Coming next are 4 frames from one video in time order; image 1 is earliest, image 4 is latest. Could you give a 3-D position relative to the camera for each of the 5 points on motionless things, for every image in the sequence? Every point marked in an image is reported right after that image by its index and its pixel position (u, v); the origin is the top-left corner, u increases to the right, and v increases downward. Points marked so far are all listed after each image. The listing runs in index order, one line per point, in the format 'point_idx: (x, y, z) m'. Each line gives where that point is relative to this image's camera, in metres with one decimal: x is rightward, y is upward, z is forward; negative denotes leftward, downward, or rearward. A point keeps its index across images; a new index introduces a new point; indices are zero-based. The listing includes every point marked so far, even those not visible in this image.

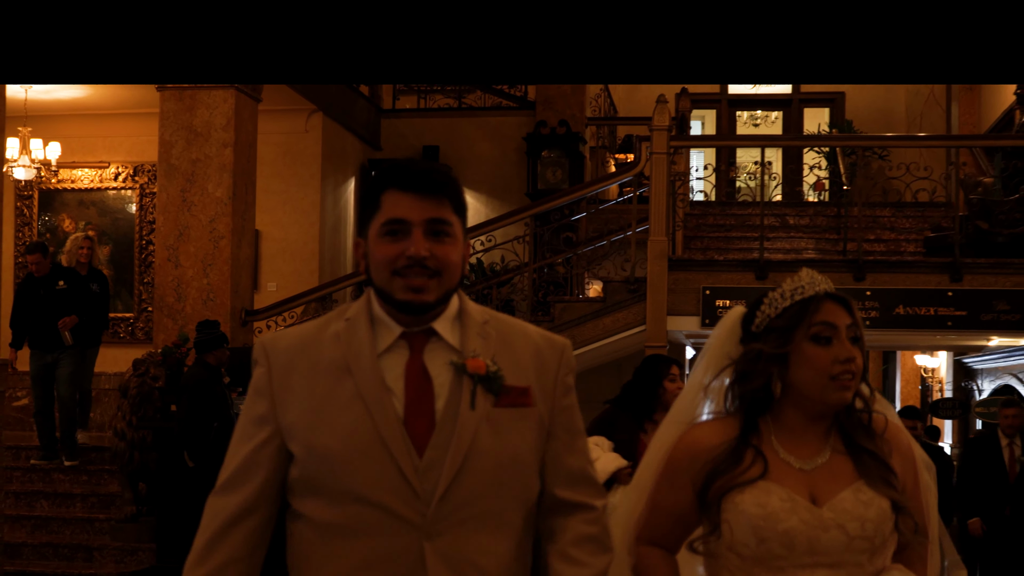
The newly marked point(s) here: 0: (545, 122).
0: (+0.4, +1.8, +12.7) m
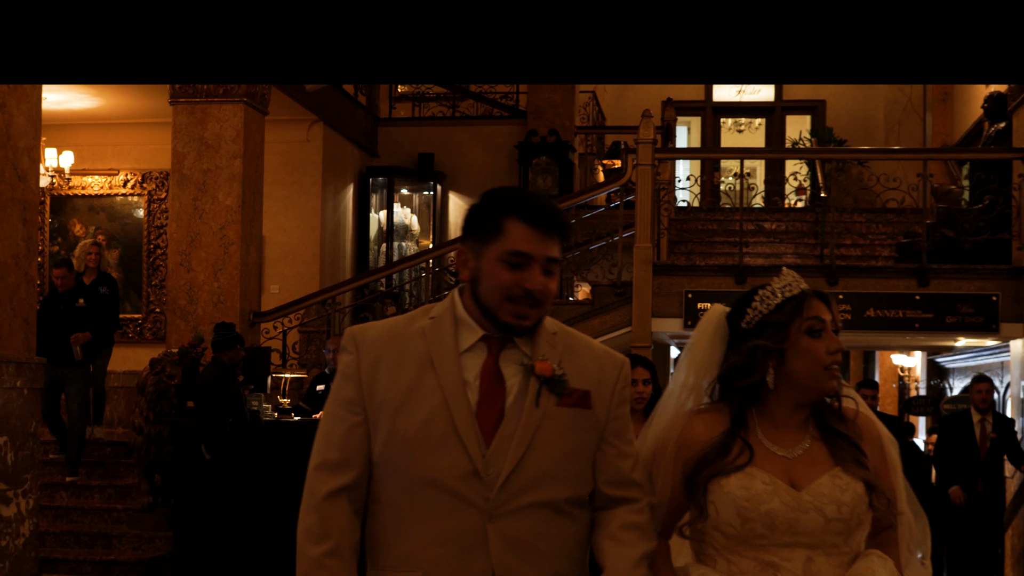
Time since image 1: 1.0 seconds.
0: (+0.3, +1.8, +13.2) m
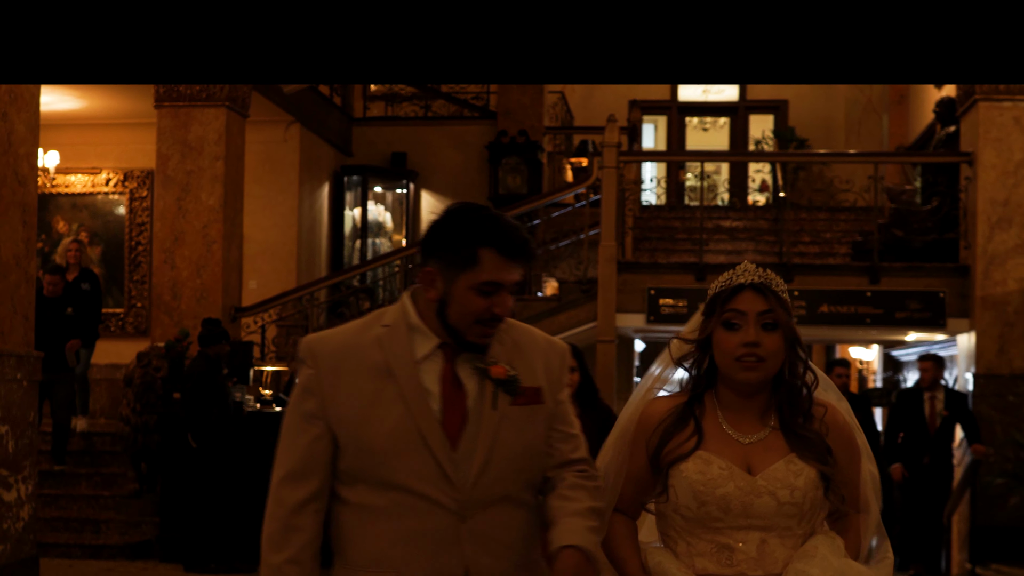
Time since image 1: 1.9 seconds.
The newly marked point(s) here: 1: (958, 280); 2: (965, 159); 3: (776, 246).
0: (-0.1, +1.9, +13.7) m
1: (+3.9, +0.1, +9.8) m
2: (+3.9, +1.1, +9.8) m
3: (+2.7, +0.4, +11.7) m
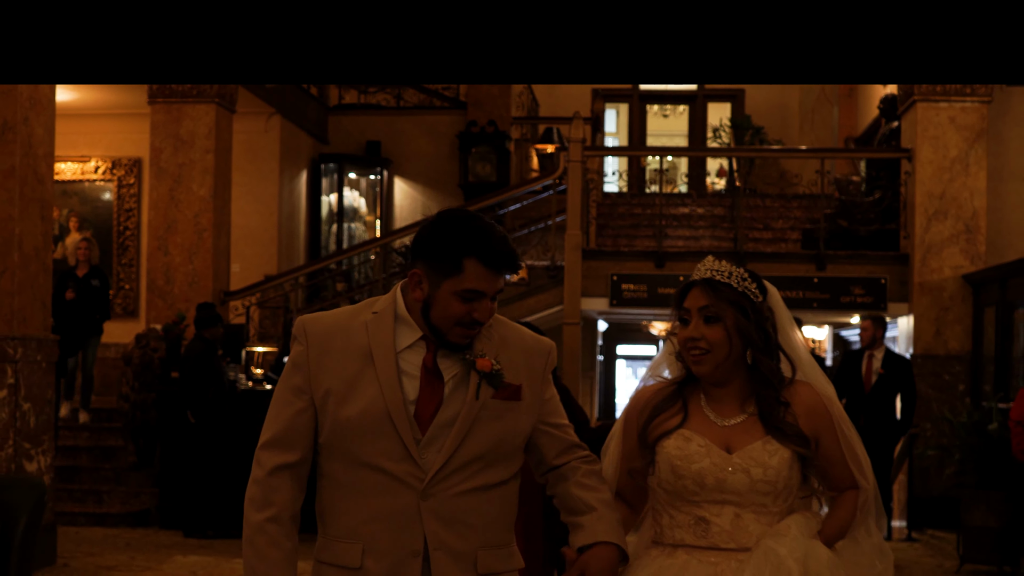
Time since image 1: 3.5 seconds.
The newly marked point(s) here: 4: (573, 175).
0: (-0.5, +2.1, +14.3) m
1: (+3.6, +0.2, +10.6) m
2: (+3.7, +1.3, +10.6) m
3: (+2.4, +0.6, +12.4) m
4: (+0.6, +1.1, +10.6) m
